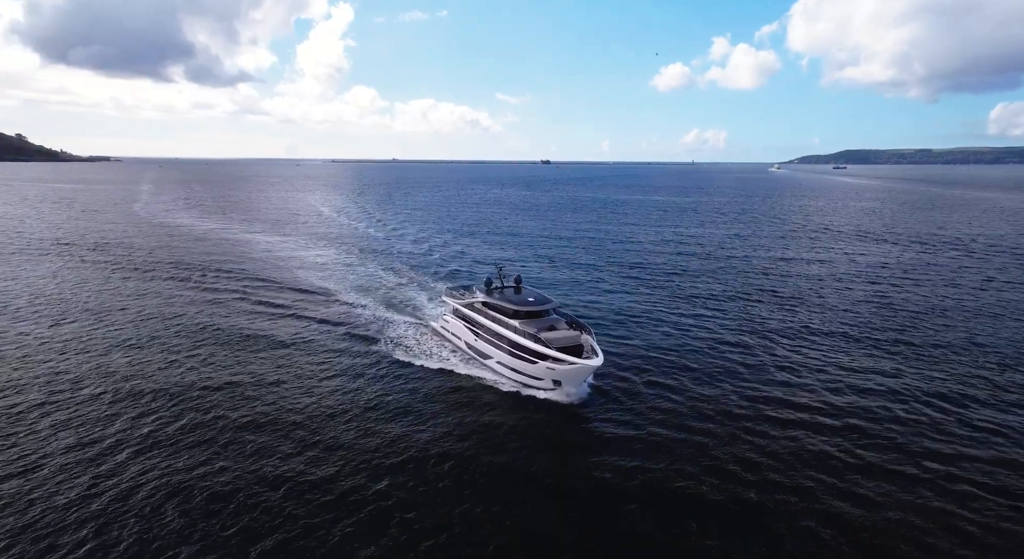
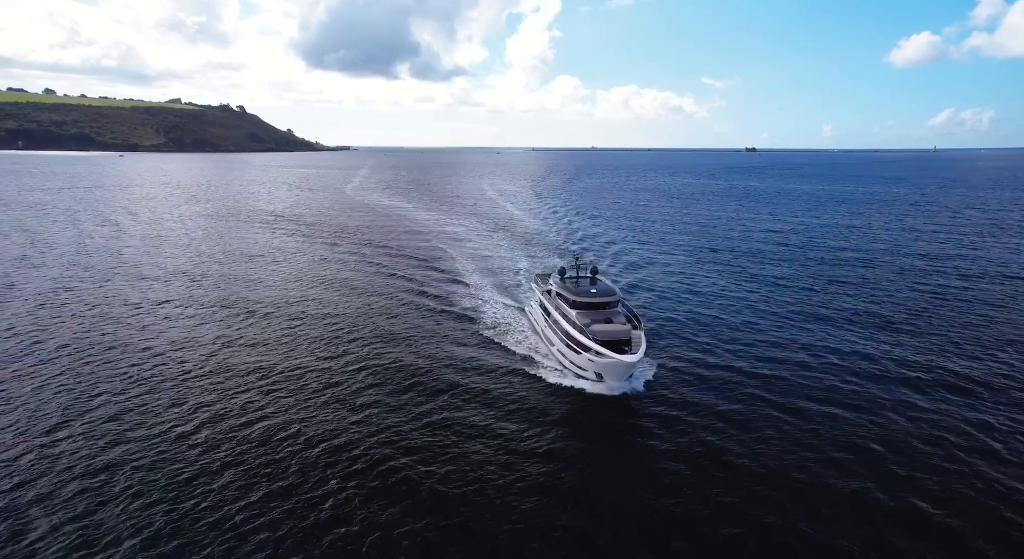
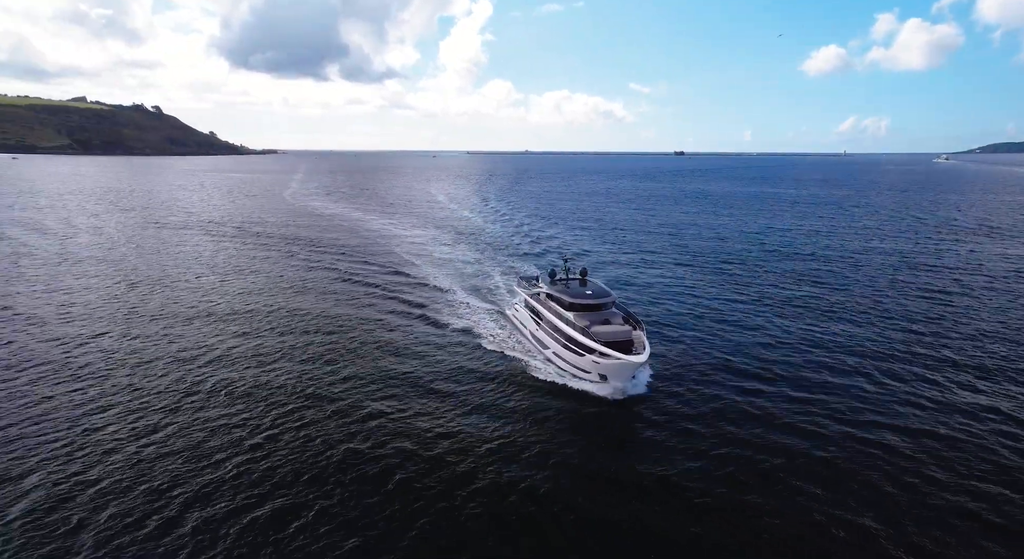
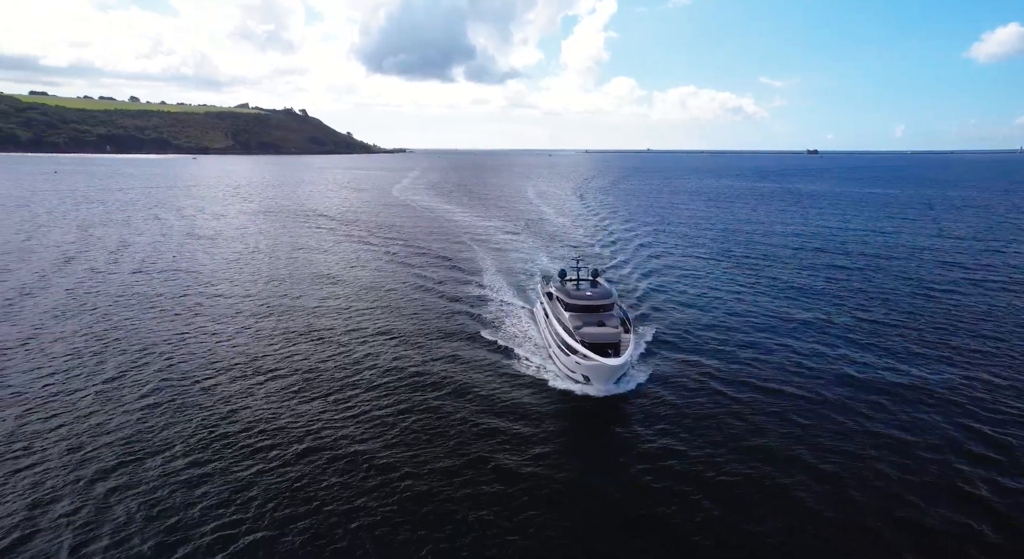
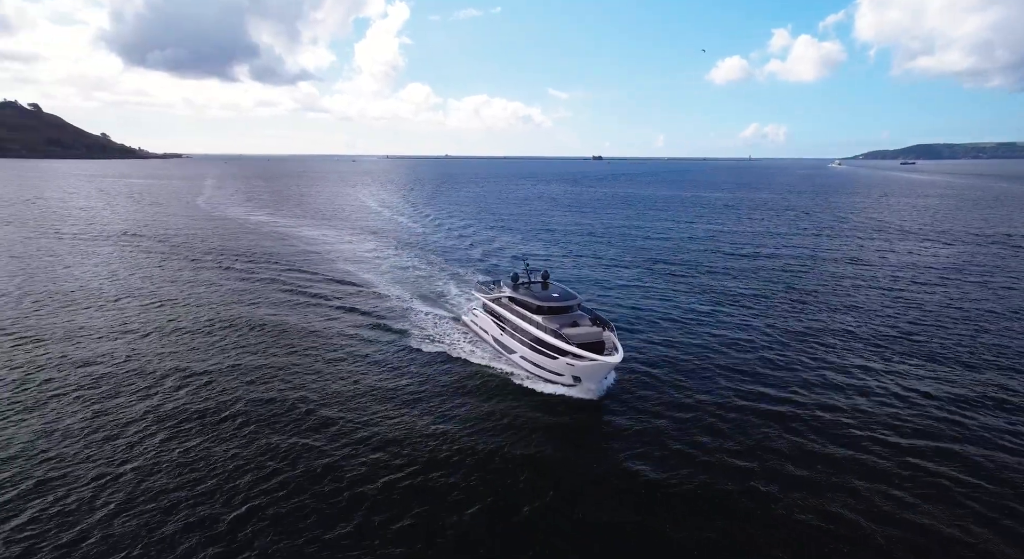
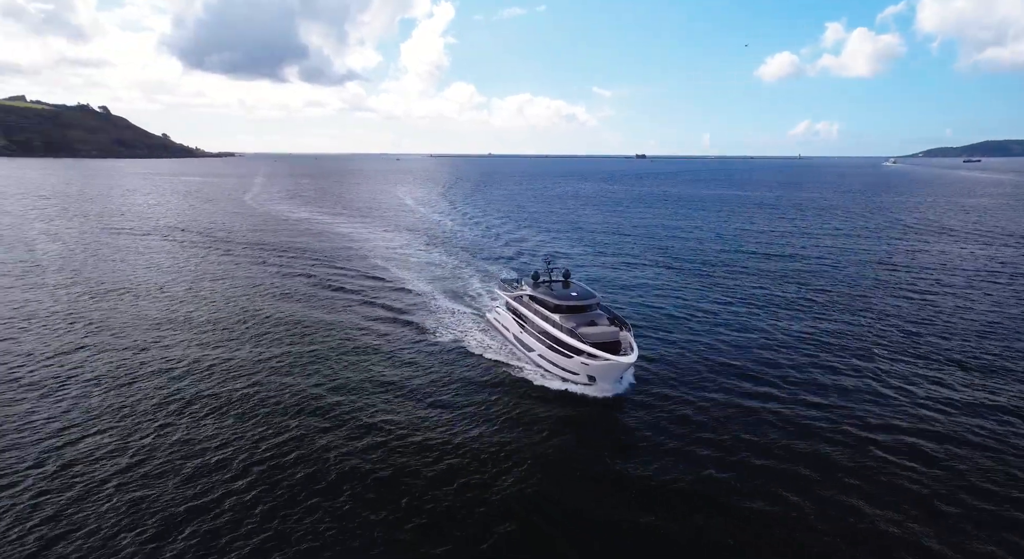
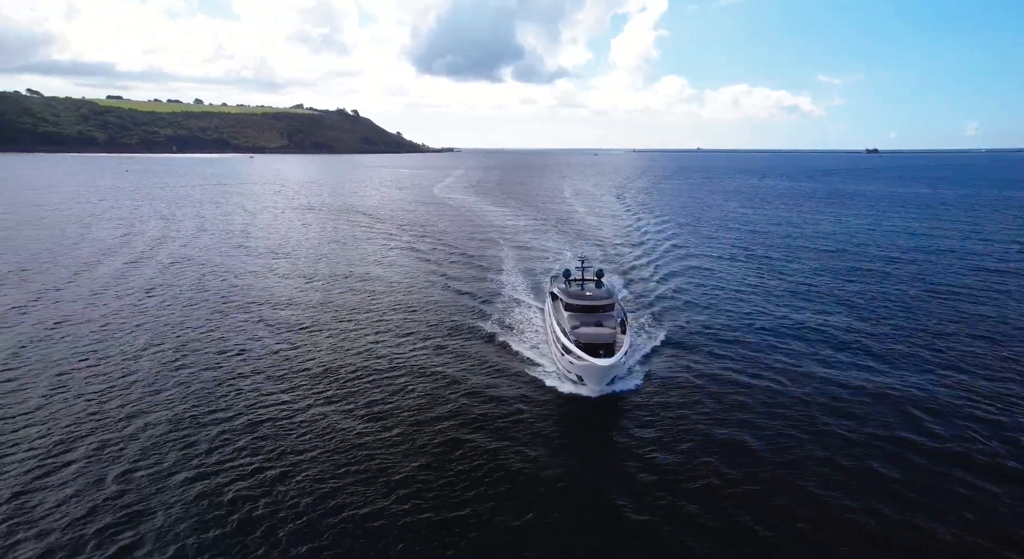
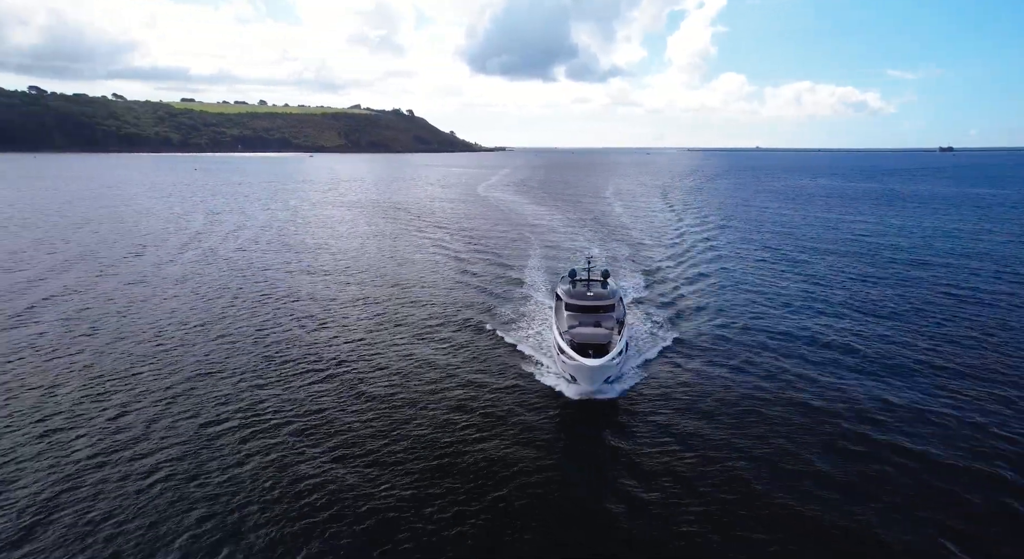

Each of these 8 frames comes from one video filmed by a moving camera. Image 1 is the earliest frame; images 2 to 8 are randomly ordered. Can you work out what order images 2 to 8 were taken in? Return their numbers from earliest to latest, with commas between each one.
5, 6, 3, 2, 4, 7, 8
